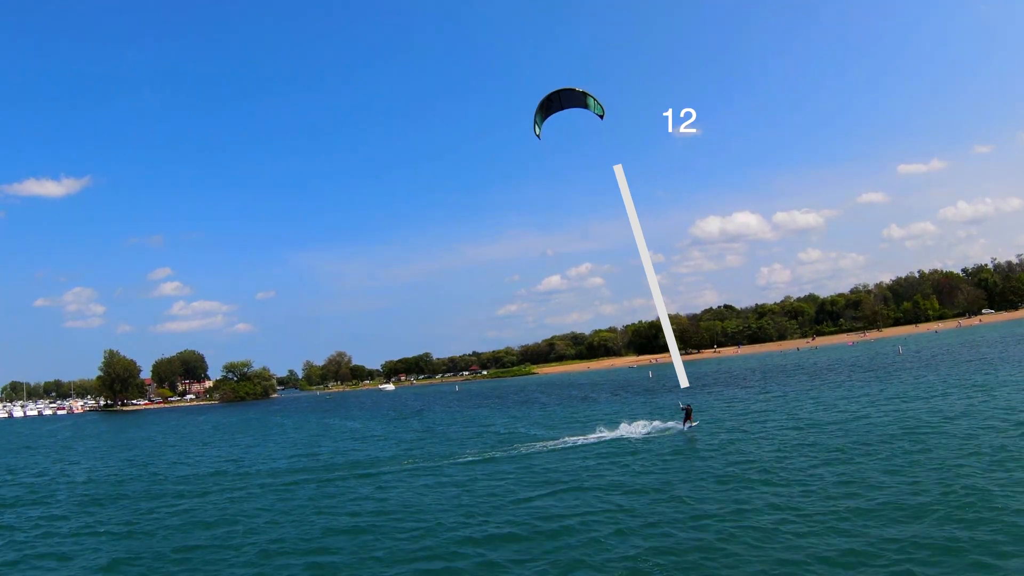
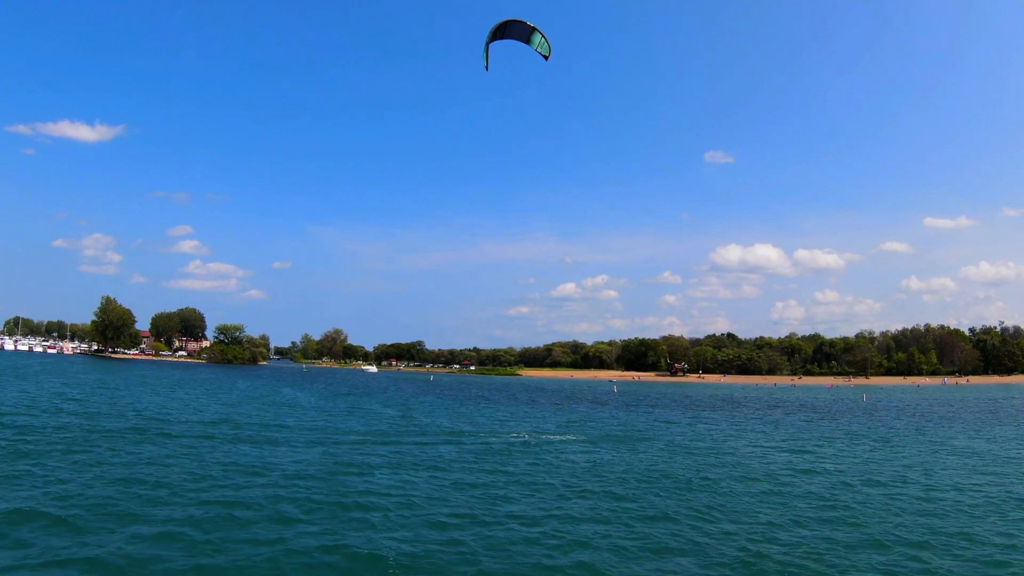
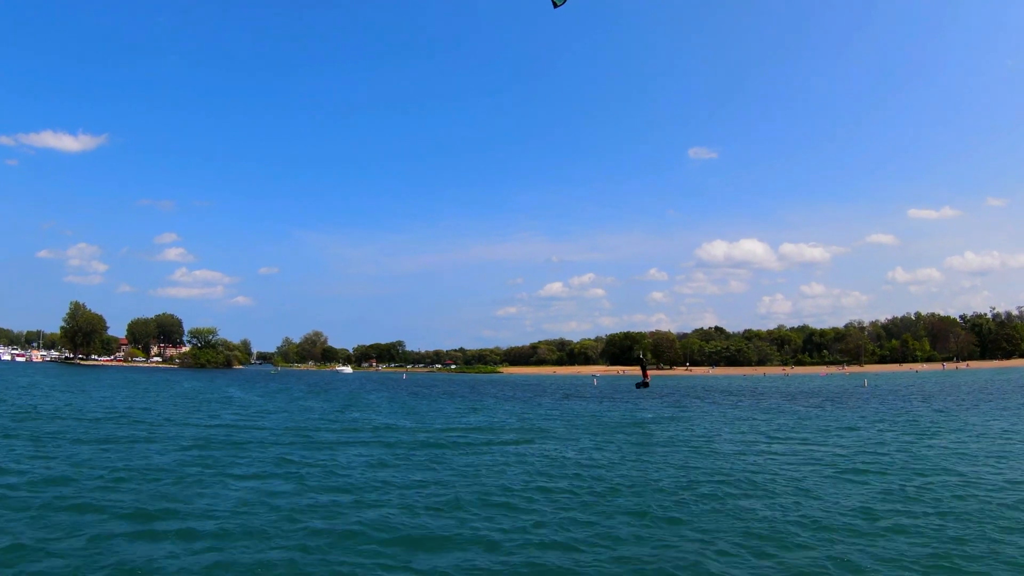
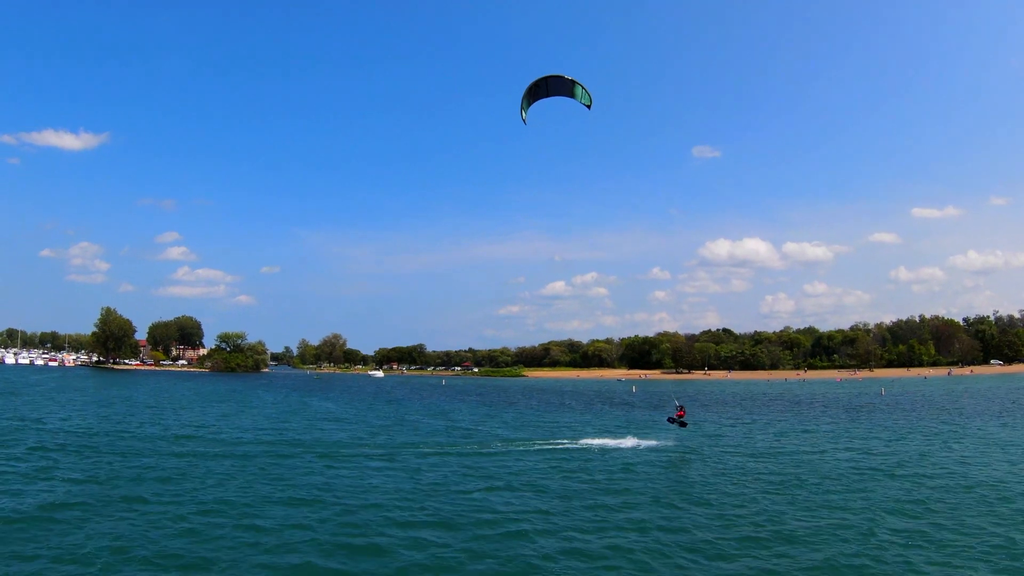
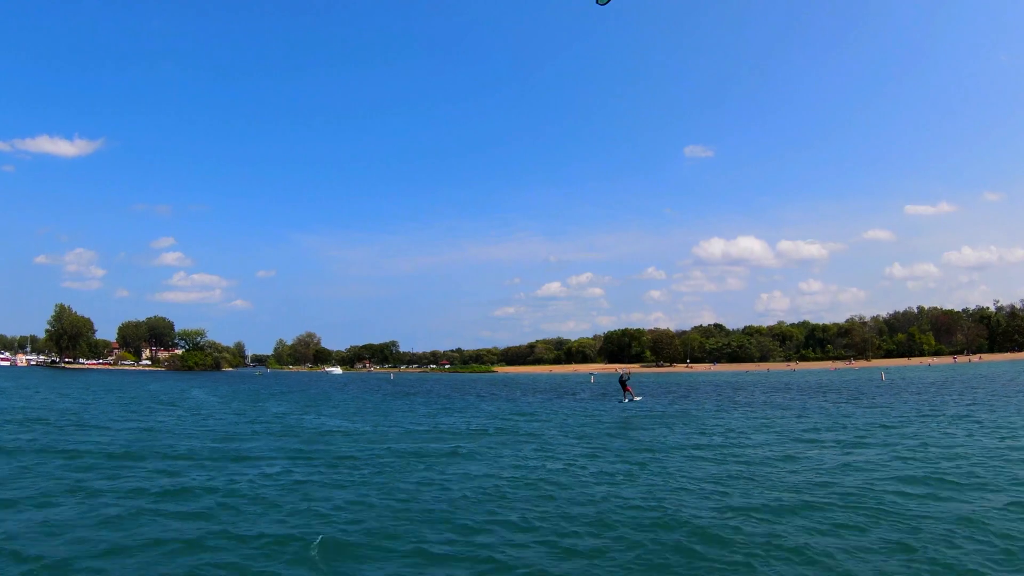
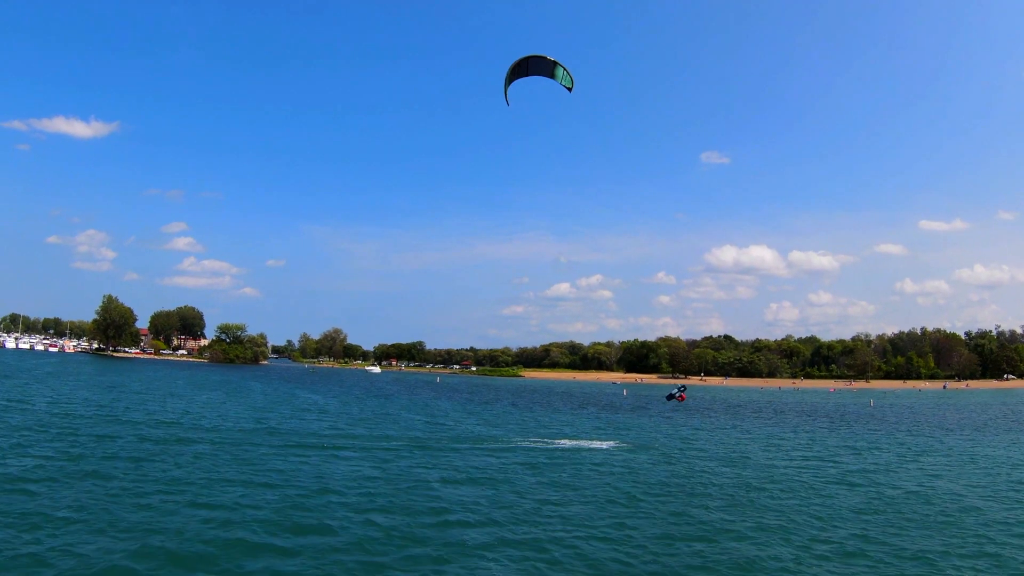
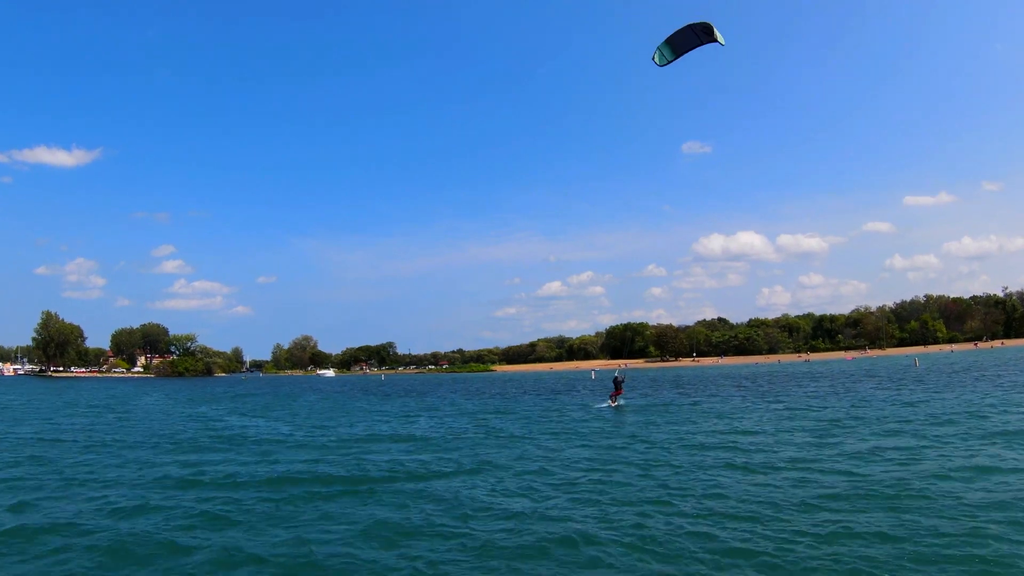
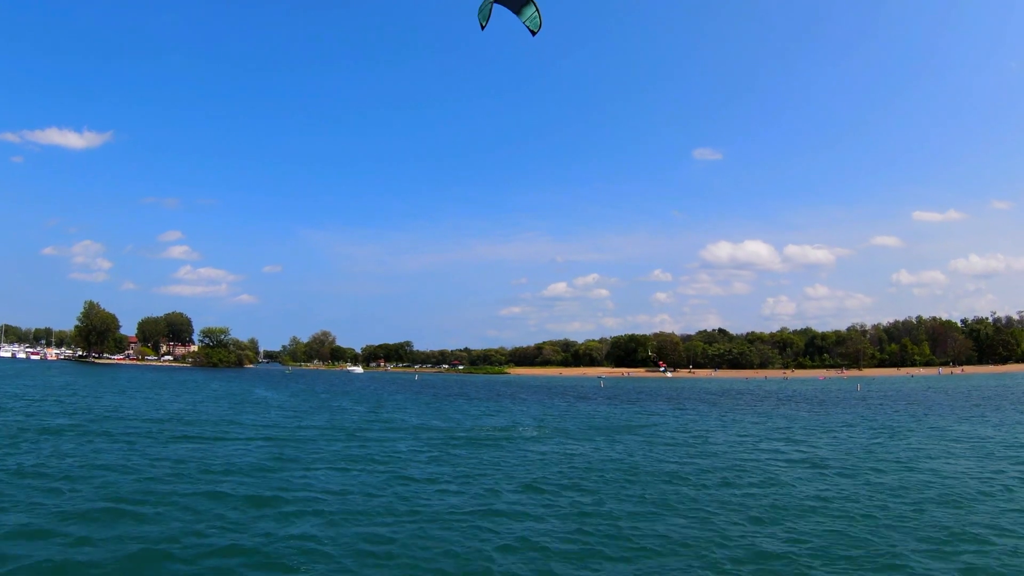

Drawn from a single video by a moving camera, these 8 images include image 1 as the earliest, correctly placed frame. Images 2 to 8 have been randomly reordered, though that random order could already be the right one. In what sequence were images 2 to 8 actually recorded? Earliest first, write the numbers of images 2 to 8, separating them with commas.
4, 6, 2, 8, 3, 5, 7
